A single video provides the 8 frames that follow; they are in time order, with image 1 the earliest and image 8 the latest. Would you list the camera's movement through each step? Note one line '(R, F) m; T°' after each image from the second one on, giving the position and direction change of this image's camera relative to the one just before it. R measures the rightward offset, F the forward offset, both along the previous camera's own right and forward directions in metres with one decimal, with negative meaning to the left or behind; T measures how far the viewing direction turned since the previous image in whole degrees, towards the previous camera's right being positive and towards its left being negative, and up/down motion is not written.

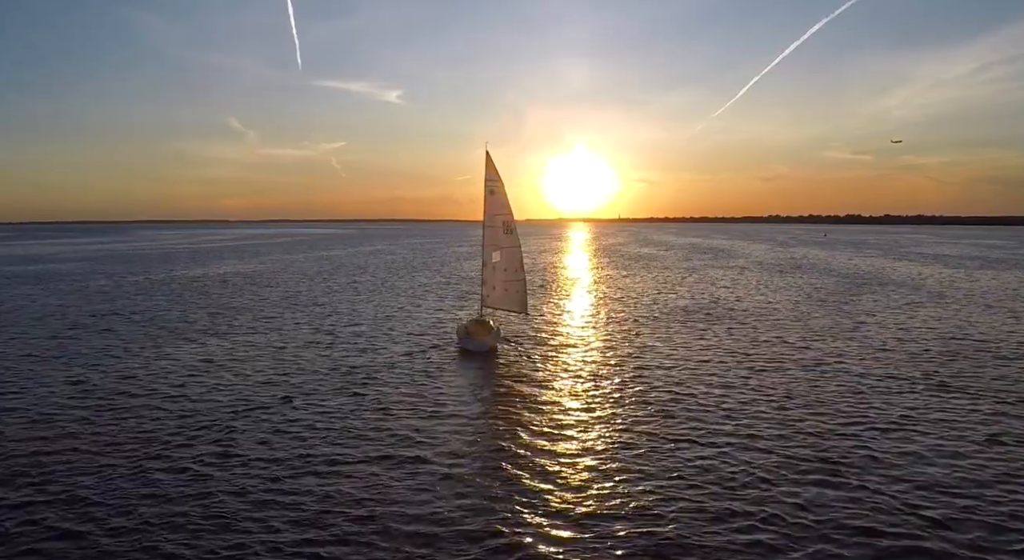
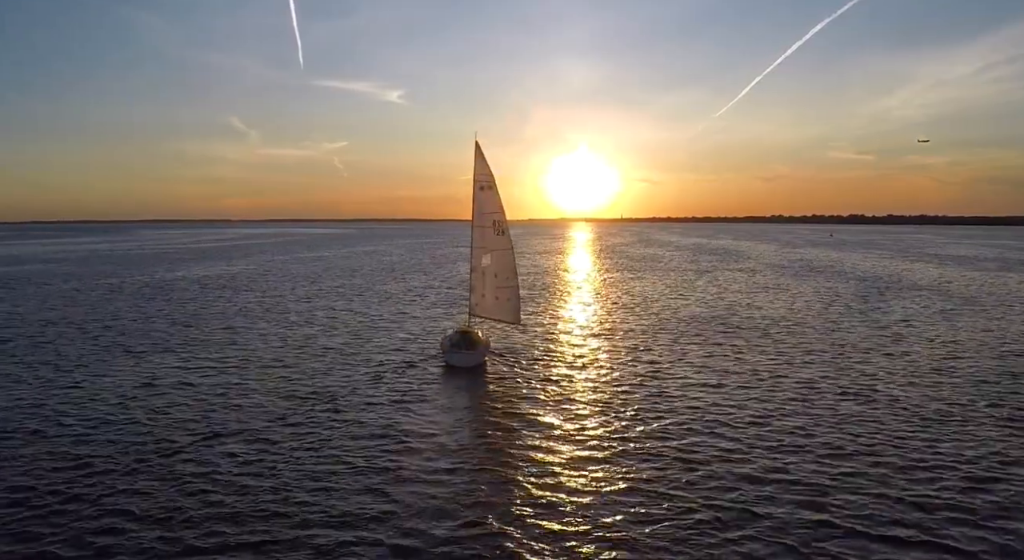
(+0.4, +4.4) m; 0°
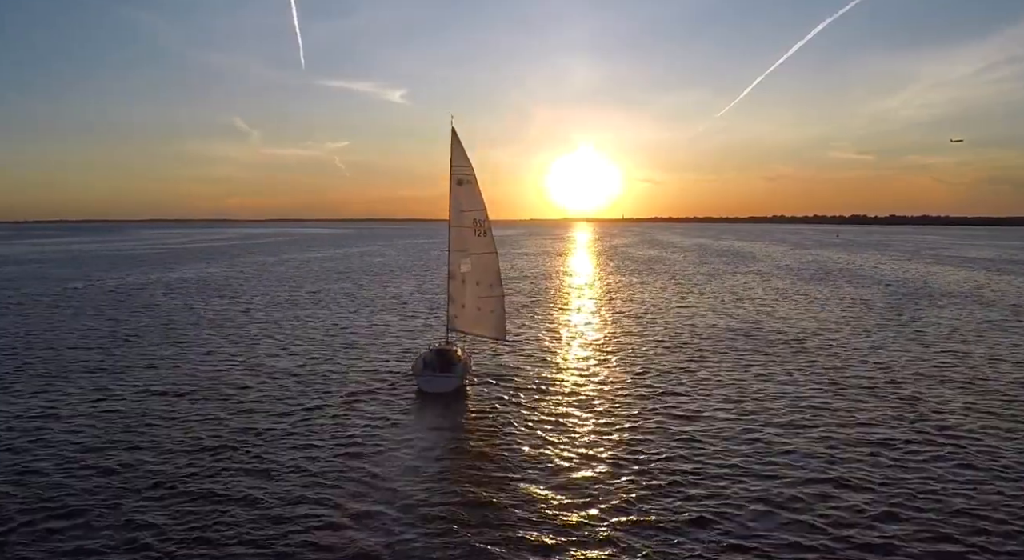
(+0.7, +5.2) m; 0°
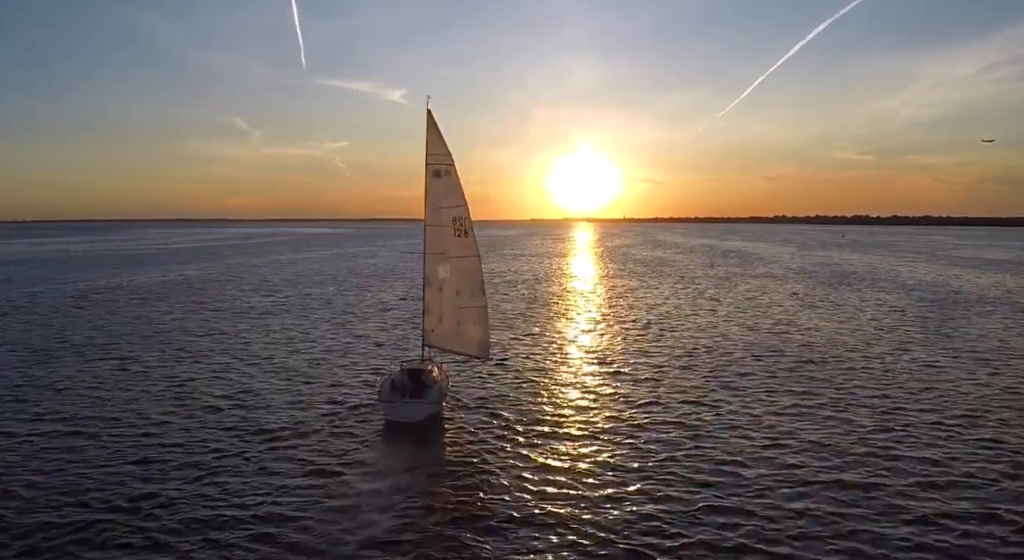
(+0.5, +4.3) m; 0°
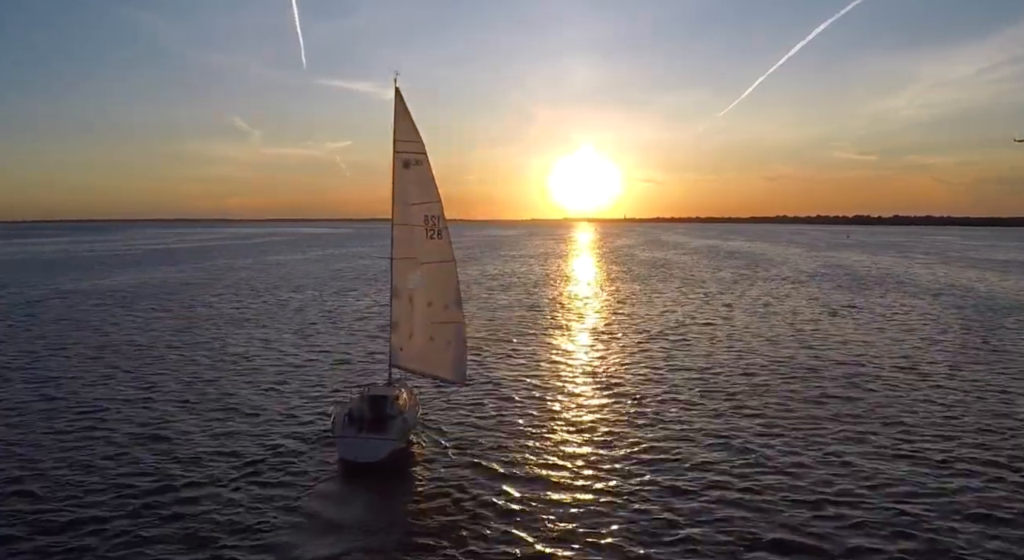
(+0.5, +3.9) m; 0°
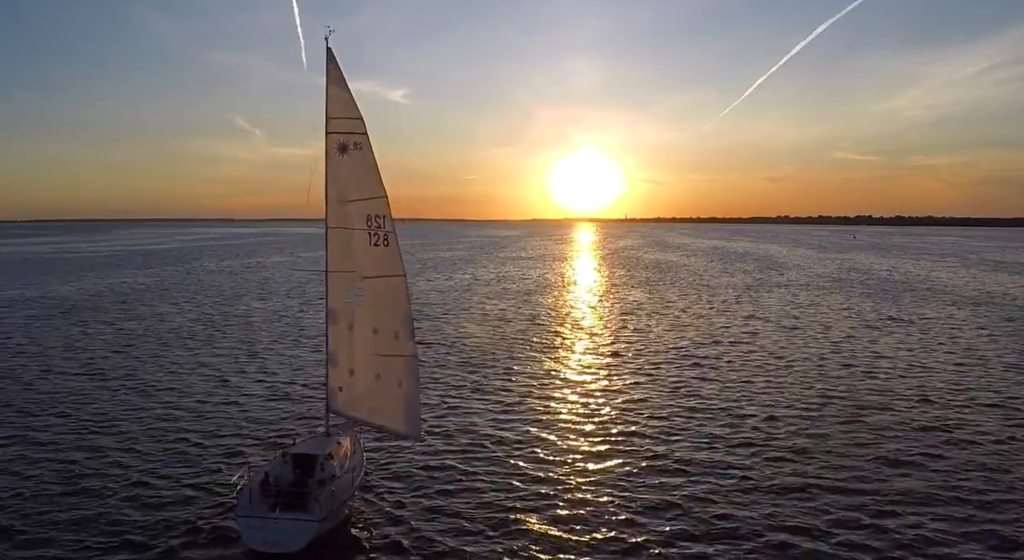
(+0.6, +5.0) m; 0°
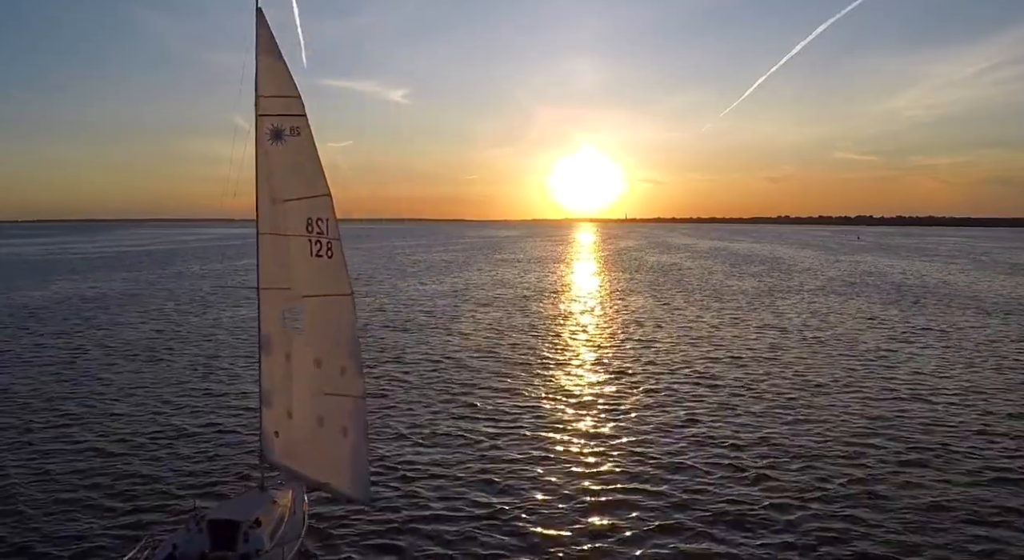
(+0.4, +3.1) m; 0°
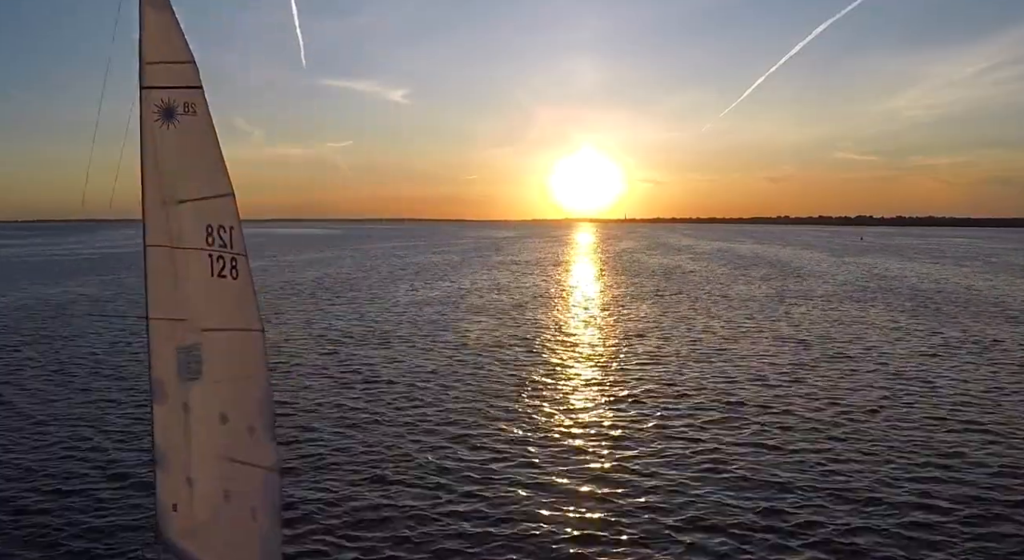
(+0.4, +2.9) m; 0°
